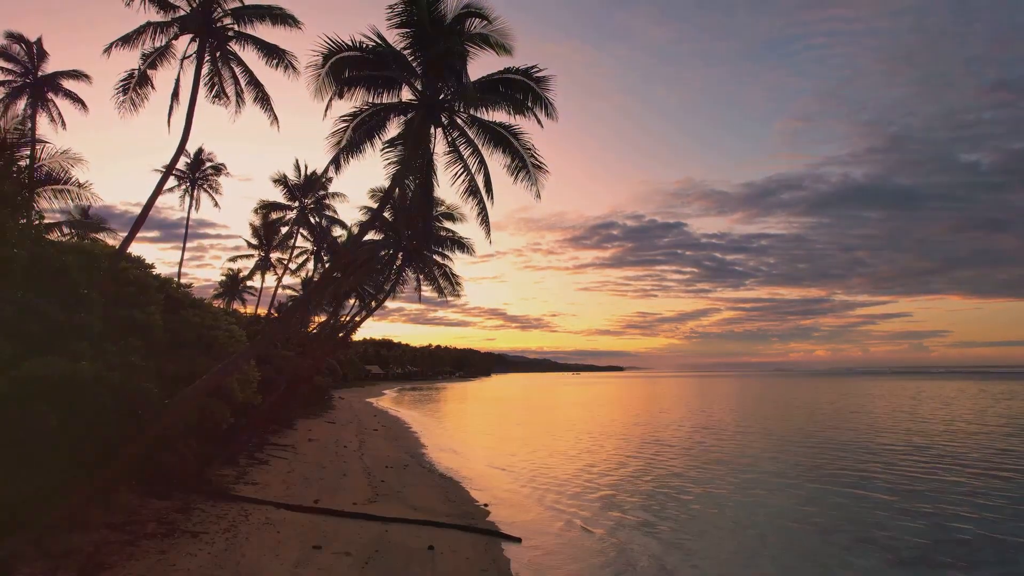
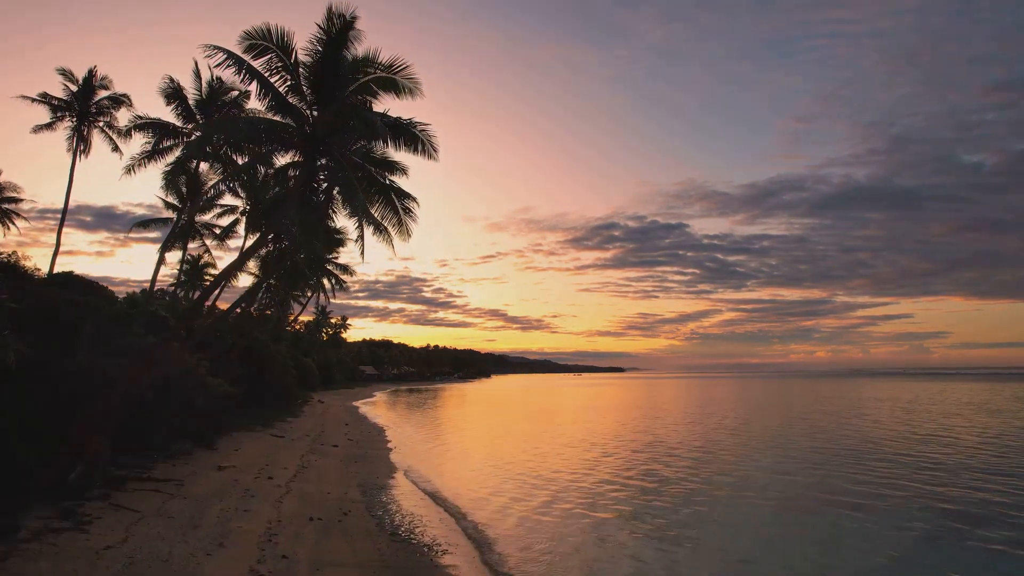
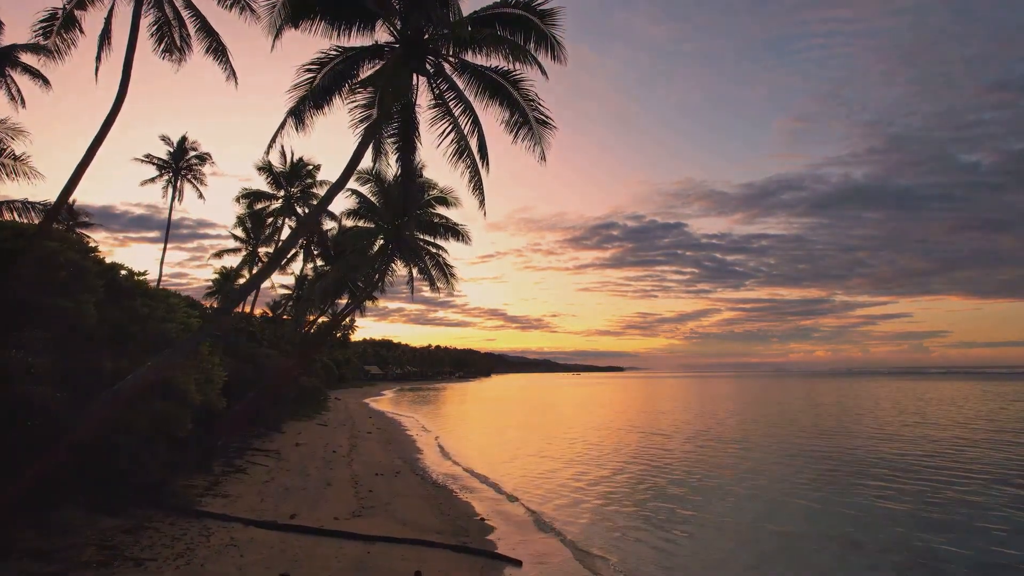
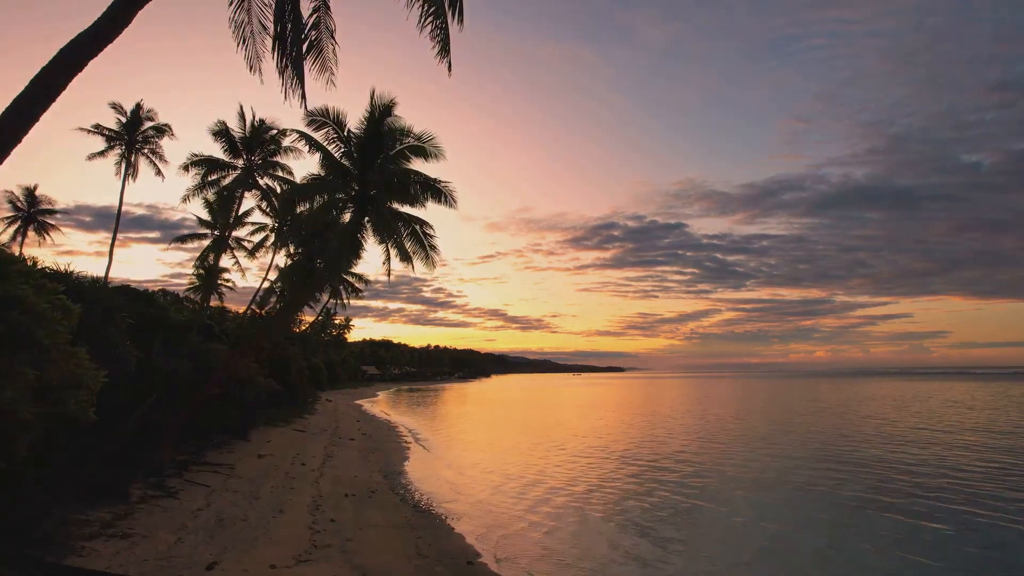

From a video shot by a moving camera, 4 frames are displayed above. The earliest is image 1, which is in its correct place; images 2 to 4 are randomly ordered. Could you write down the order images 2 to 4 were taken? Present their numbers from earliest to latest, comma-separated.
3, 4, 2
